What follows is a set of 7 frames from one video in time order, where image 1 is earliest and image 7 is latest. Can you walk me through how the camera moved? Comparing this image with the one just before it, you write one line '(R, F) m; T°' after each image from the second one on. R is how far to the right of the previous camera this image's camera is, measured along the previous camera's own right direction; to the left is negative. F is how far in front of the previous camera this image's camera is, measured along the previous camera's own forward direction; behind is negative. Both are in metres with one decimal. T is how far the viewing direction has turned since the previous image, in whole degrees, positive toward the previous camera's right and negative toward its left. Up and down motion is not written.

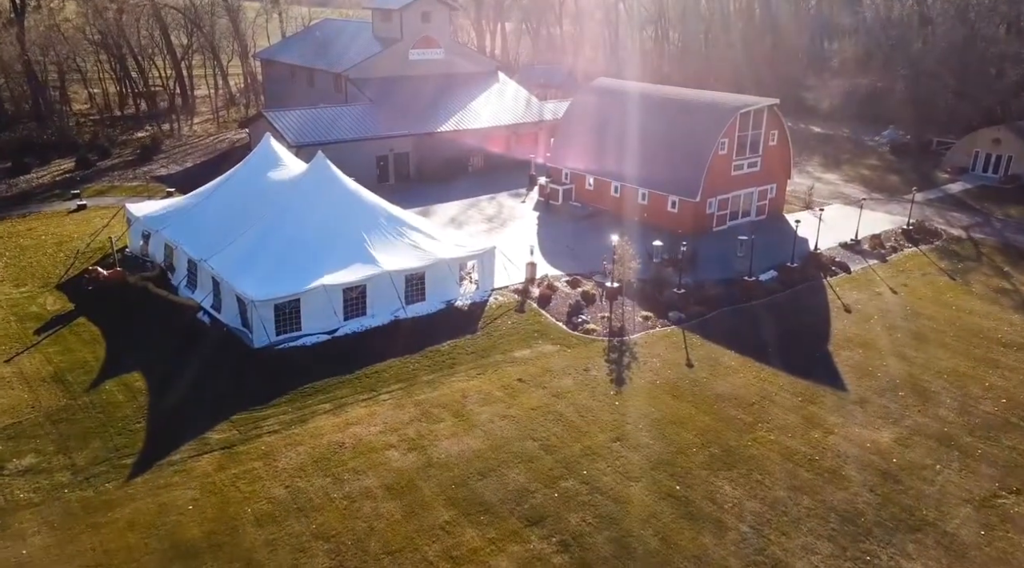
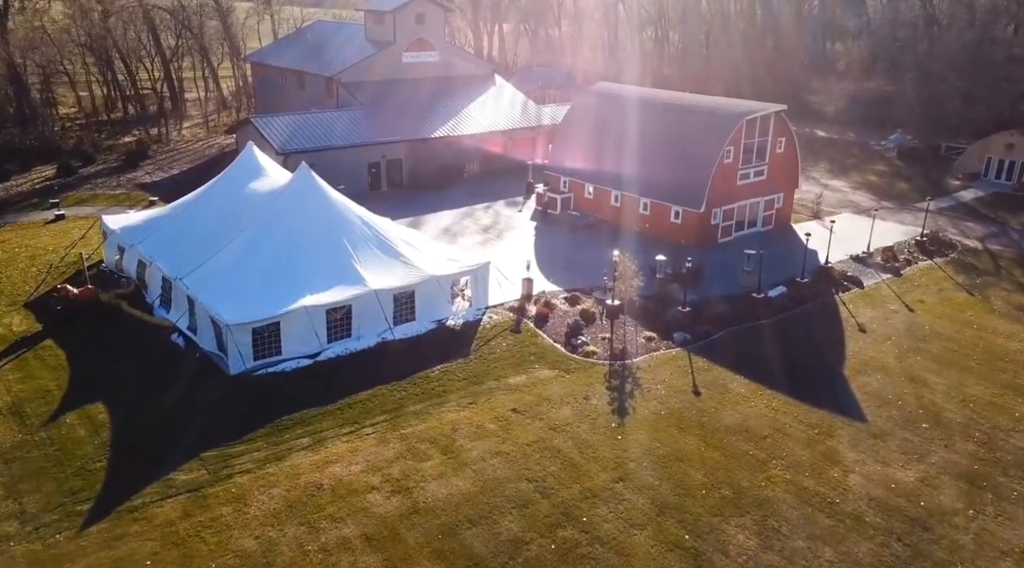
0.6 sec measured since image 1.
(+0.1, +1.4) m; 0°
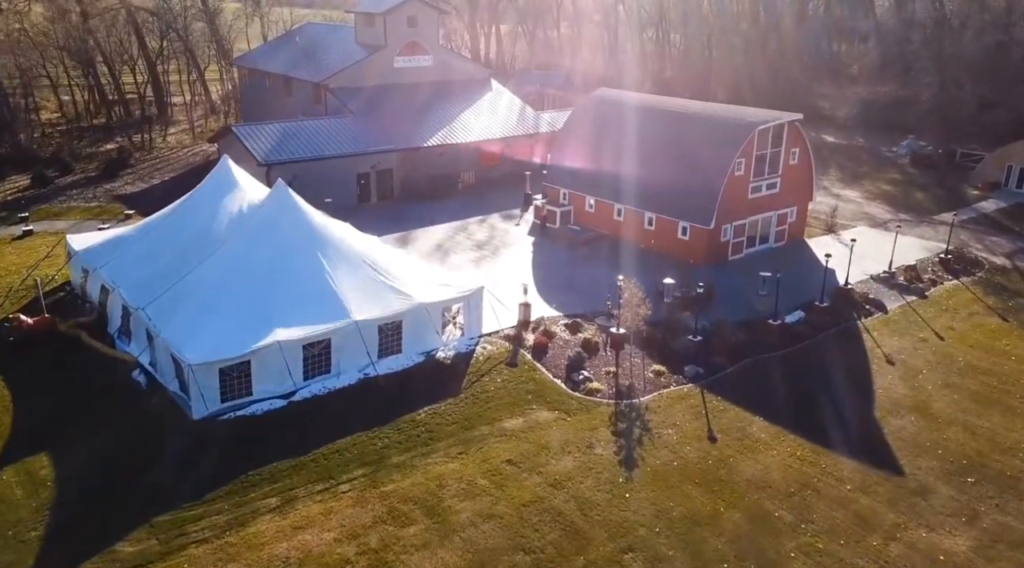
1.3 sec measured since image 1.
(+0.1, +2.0) m; 0°
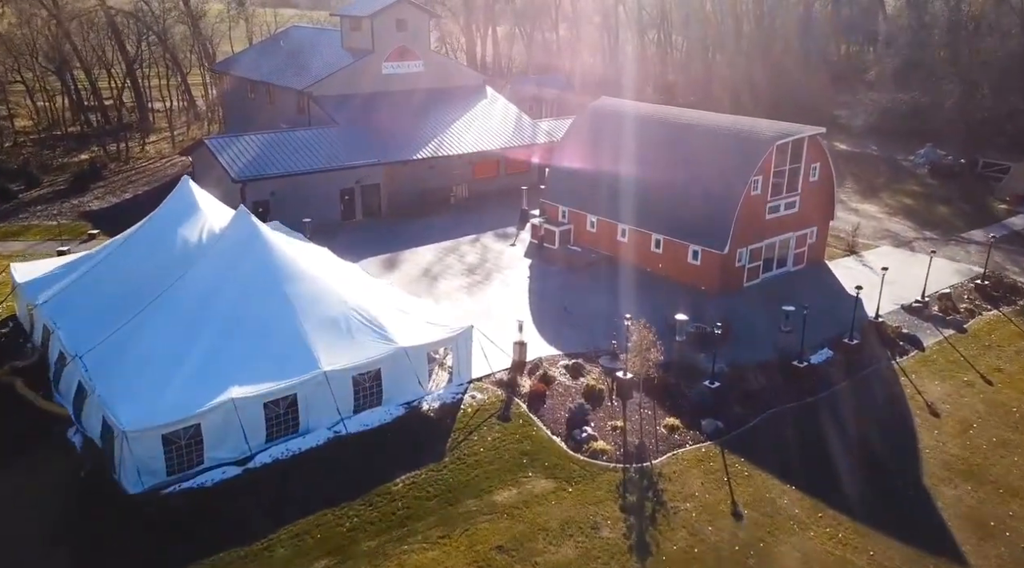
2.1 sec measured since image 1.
(+0.1, +2.6) m; 0°
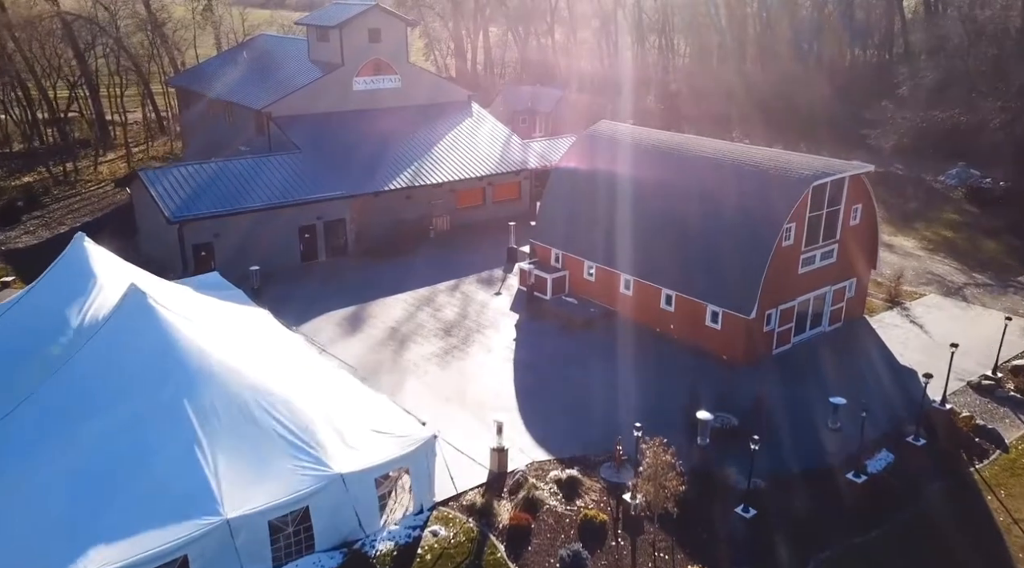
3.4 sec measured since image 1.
(+0.4, +4.6) m; 0°
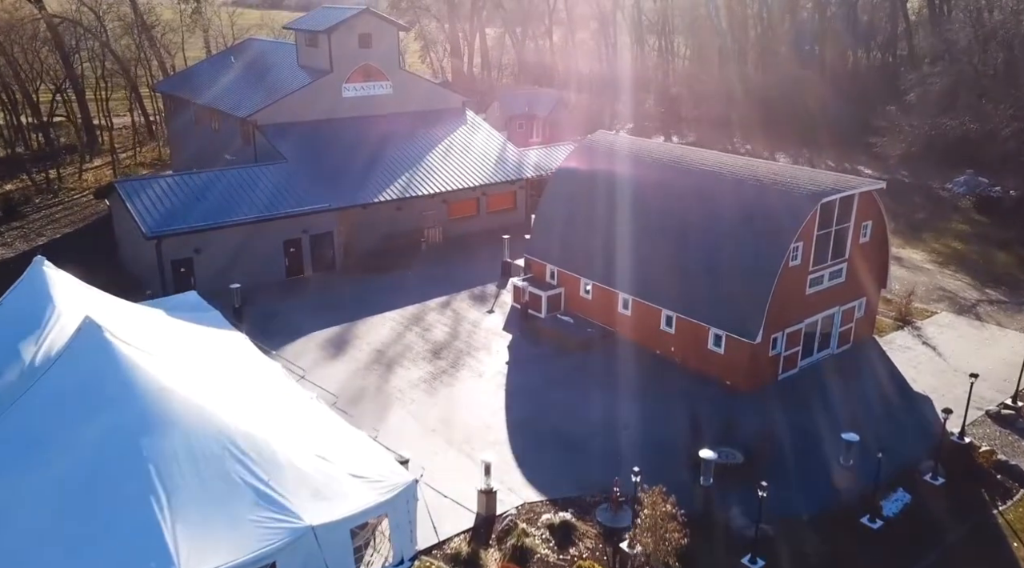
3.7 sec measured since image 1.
(+0.2, +1.2) m; 0°
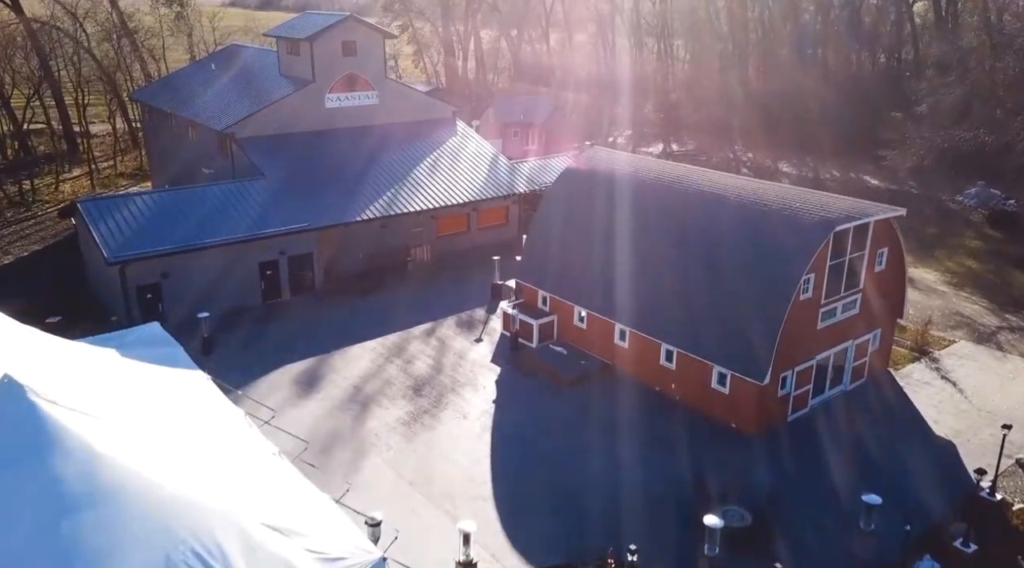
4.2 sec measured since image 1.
(+0.3, +1.7) m; 0°
